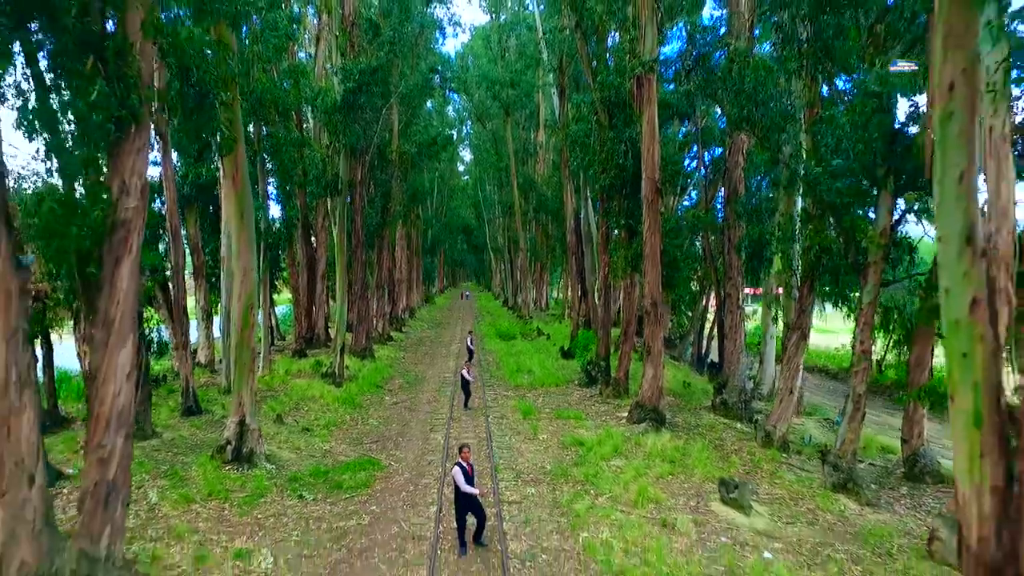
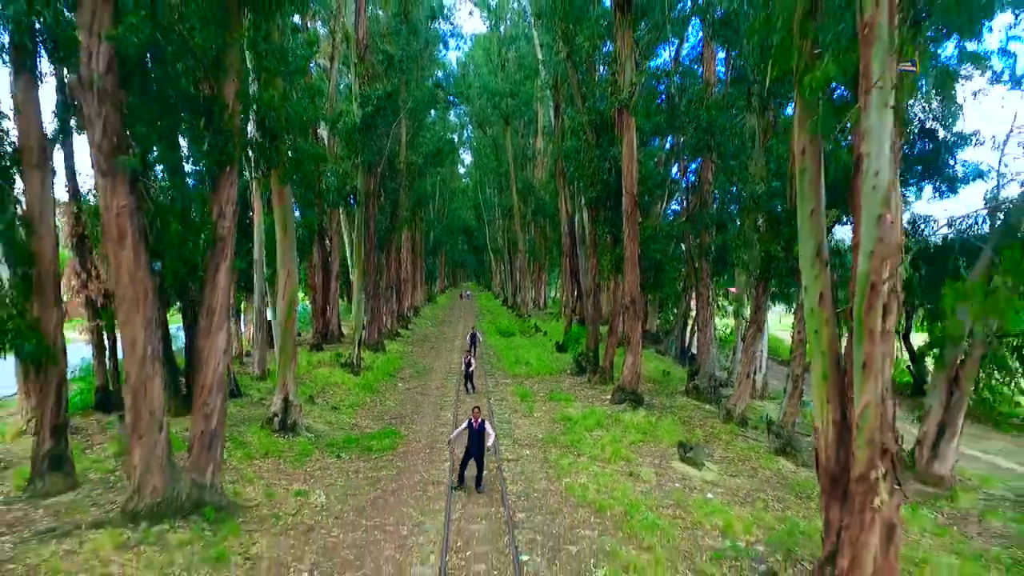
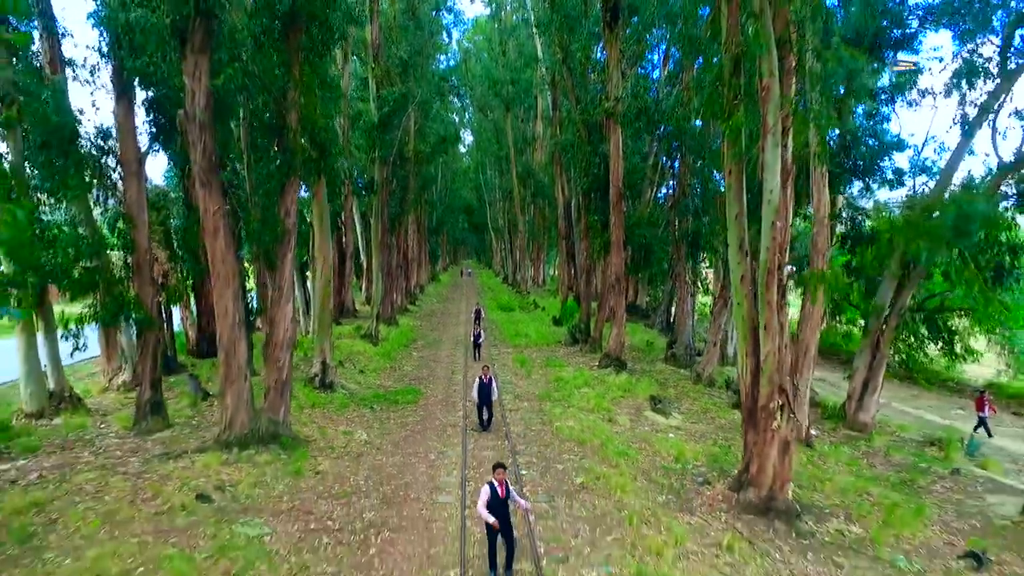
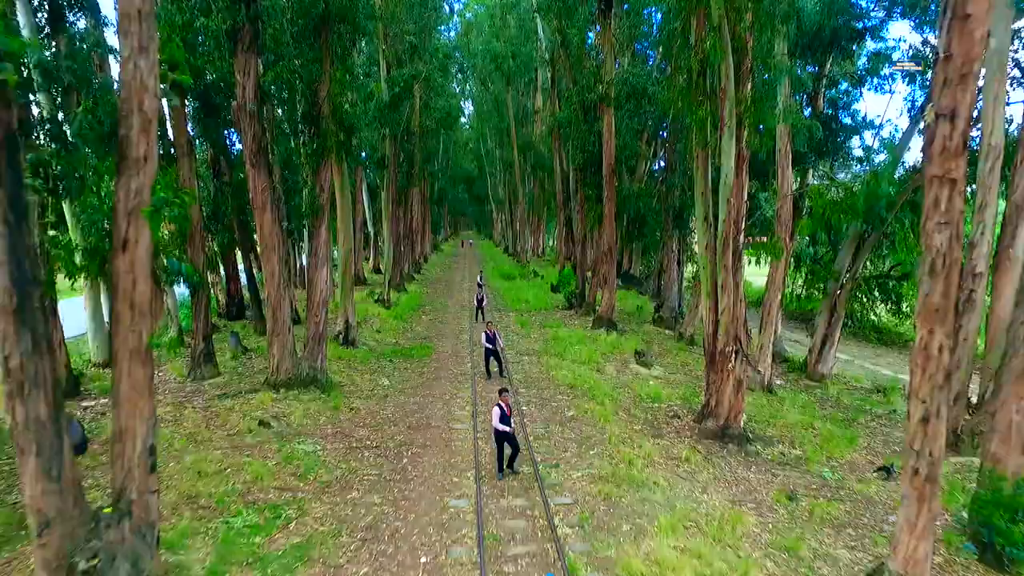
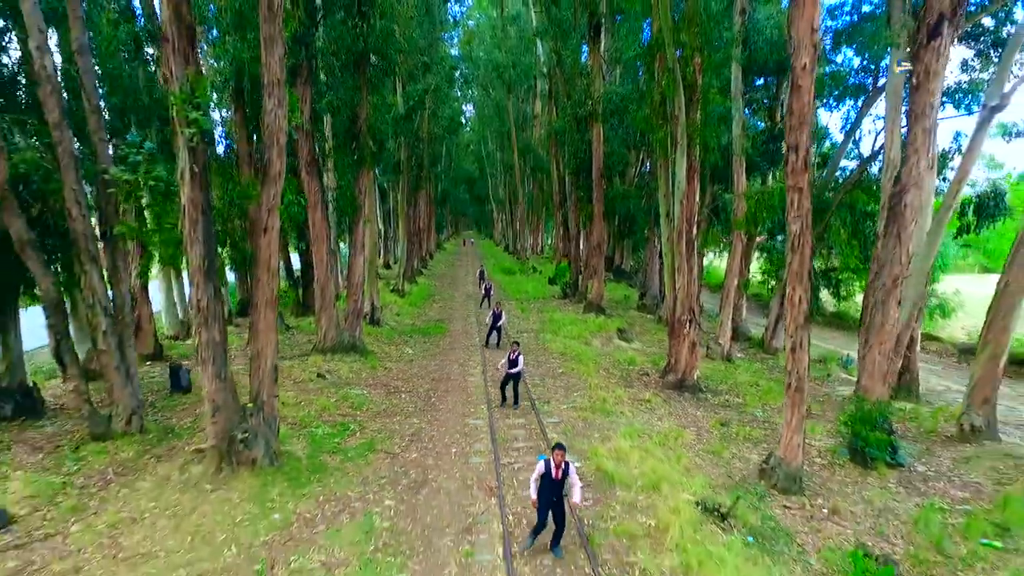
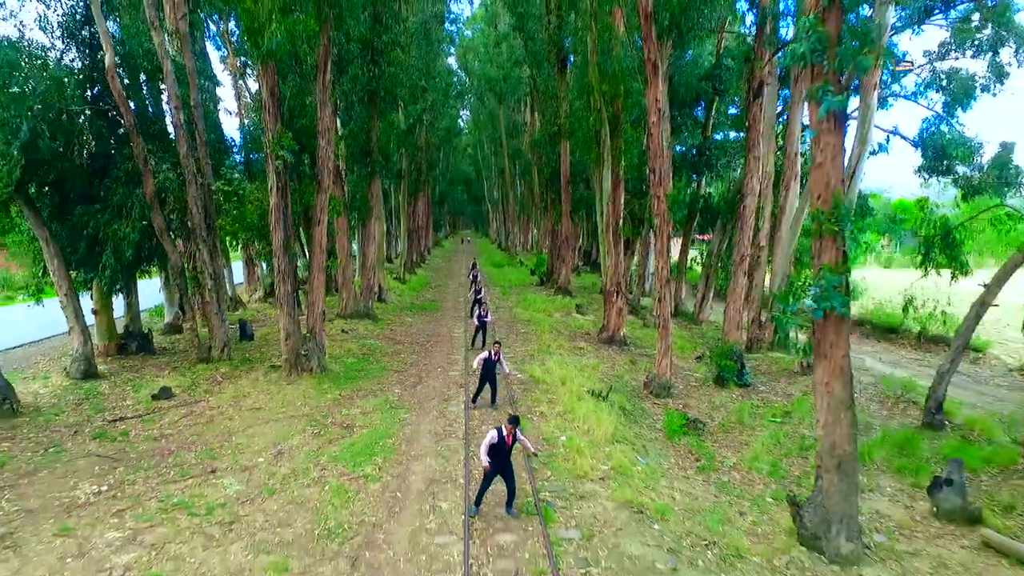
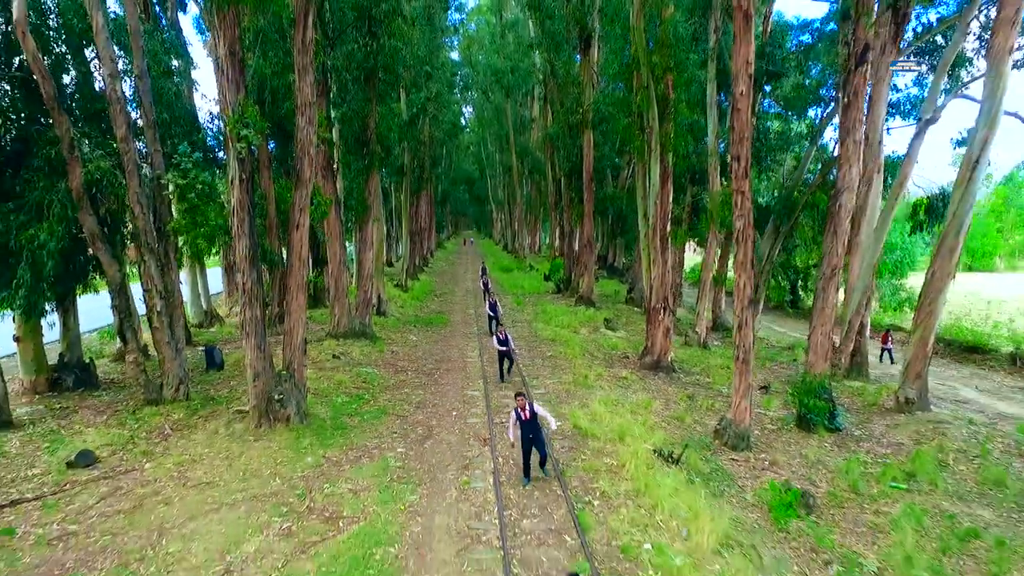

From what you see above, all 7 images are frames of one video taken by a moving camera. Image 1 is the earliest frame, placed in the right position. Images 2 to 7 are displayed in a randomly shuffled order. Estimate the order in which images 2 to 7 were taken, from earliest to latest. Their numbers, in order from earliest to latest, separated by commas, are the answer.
2, 3, 4, 5, 7, 6
